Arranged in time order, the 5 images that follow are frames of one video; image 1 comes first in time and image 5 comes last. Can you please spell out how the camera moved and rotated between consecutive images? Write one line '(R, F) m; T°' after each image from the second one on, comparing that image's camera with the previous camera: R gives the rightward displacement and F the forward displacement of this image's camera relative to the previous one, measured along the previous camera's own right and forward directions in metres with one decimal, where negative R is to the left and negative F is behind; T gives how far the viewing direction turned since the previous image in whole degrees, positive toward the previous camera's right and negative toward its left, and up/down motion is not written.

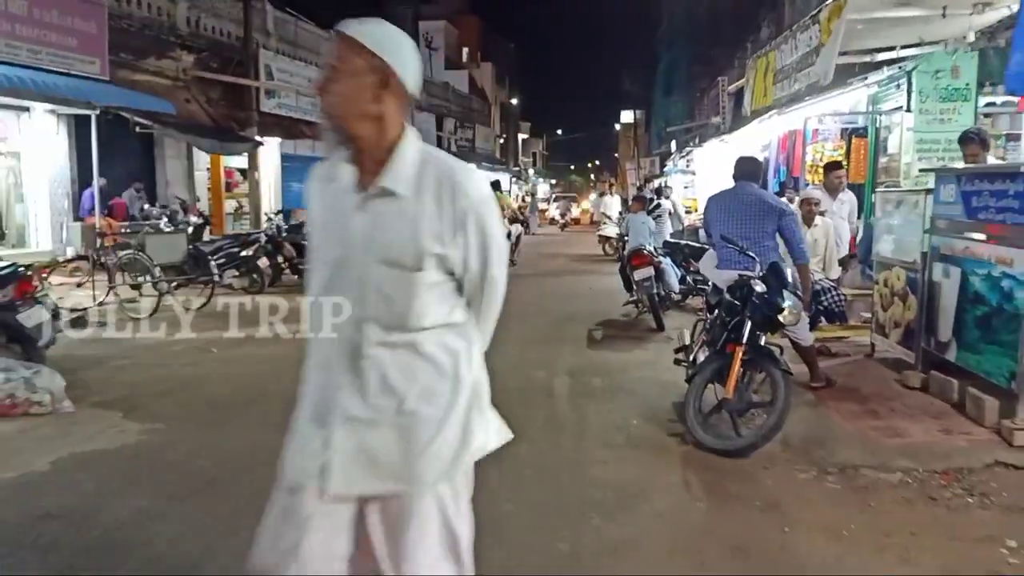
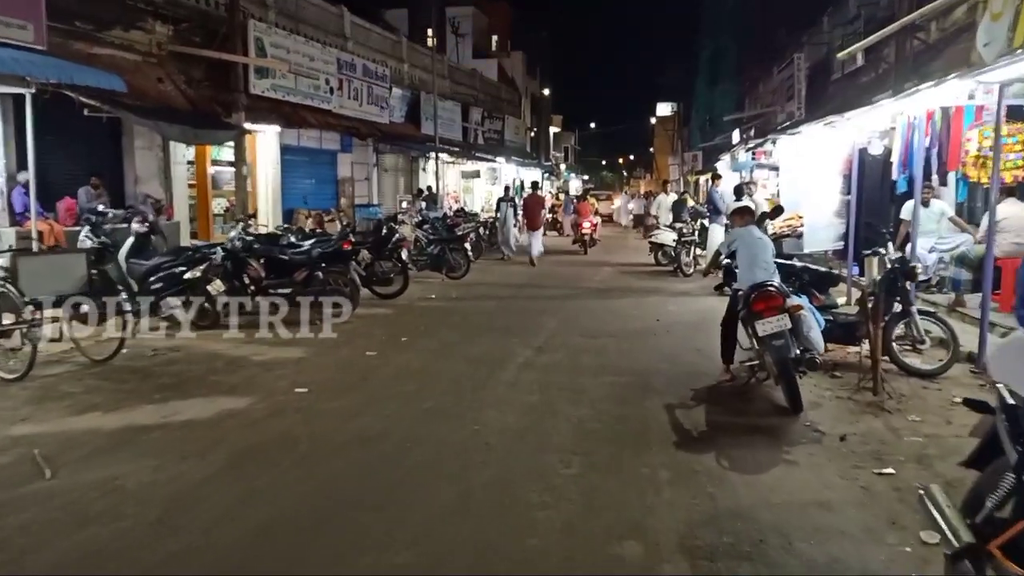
(-0.2, +3.5) m; -2°
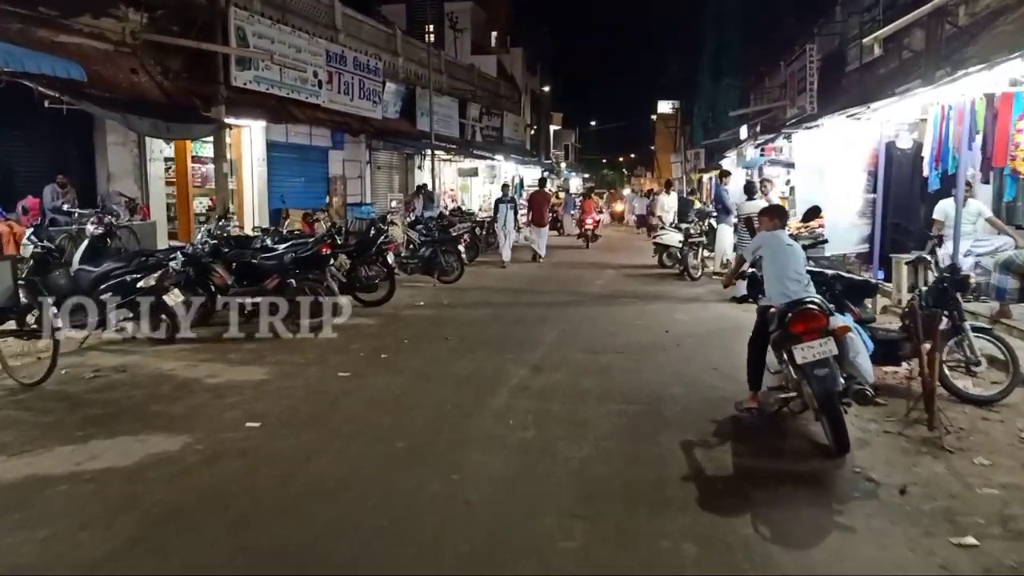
(+0.1, +1.0) m; 0°
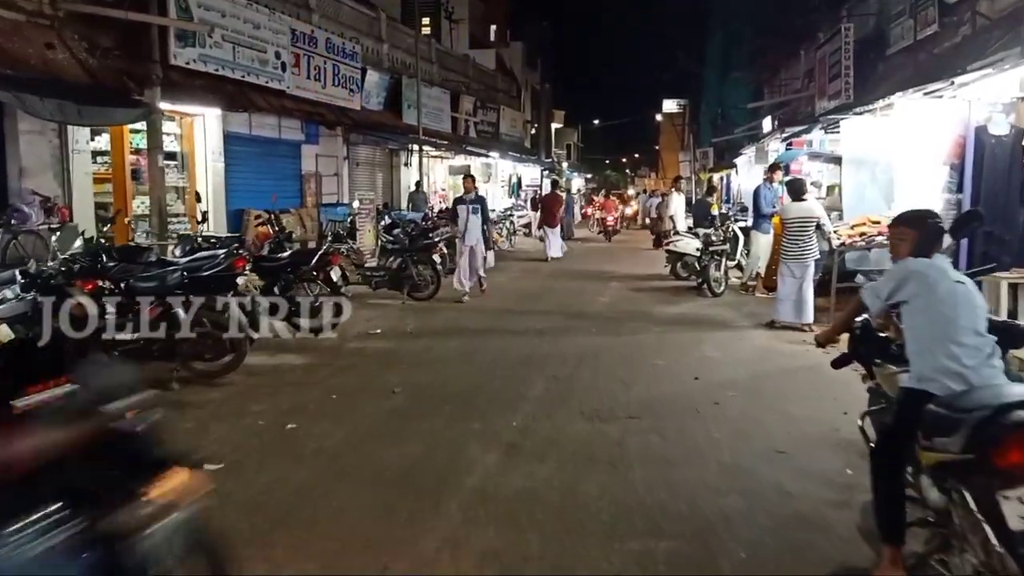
(+0.2, +2.5) m; 0°
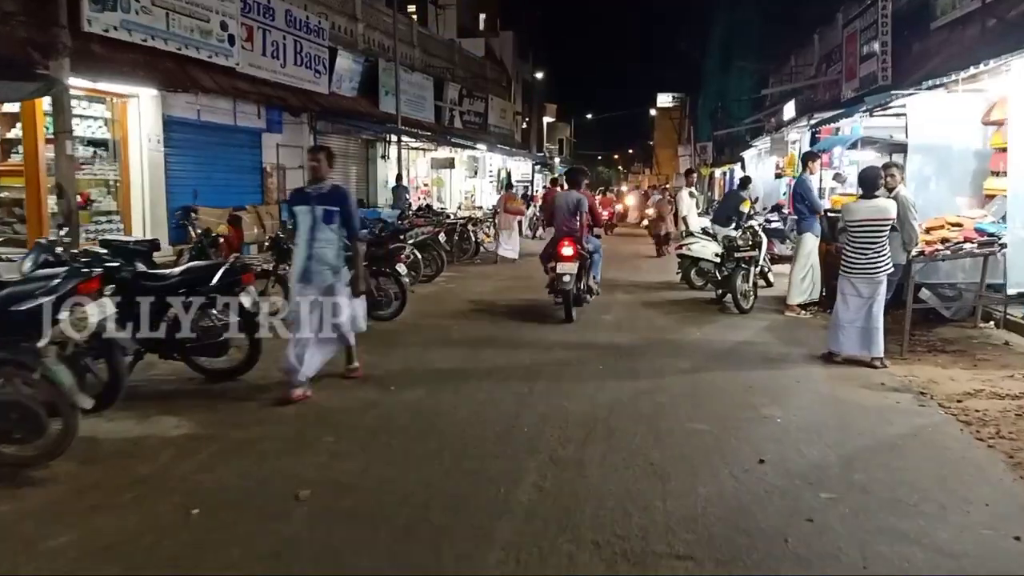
(+0.1, +2.3) m; +1°
